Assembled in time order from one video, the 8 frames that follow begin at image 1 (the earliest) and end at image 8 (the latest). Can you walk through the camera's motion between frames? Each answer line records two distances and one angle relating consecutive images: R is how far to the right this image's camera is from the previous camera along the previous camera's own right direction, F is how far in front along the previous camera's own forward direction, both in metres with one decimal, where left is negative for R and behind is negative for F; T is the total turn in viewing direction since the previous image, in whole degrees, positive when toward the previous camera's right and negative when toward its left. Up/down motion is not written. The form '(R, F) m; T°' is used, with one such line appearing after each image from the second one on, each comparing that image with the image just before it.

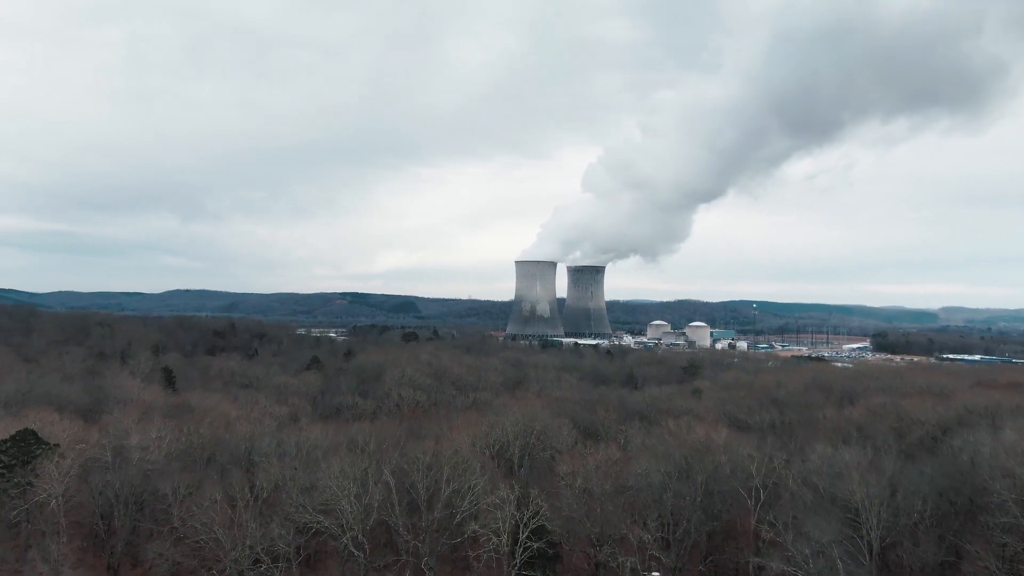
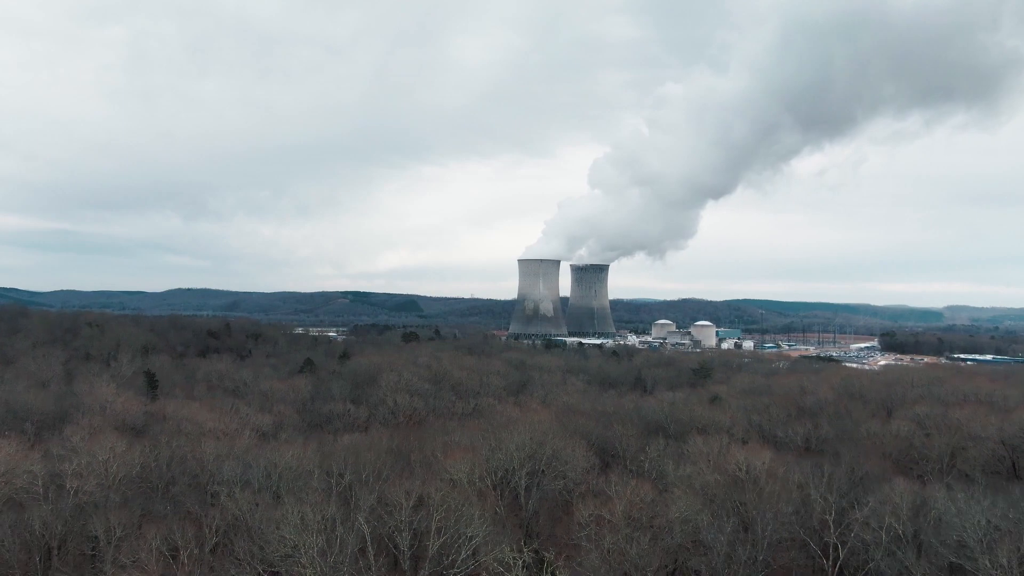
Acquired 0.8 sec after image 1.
(0.0, +1.4) m; 0°
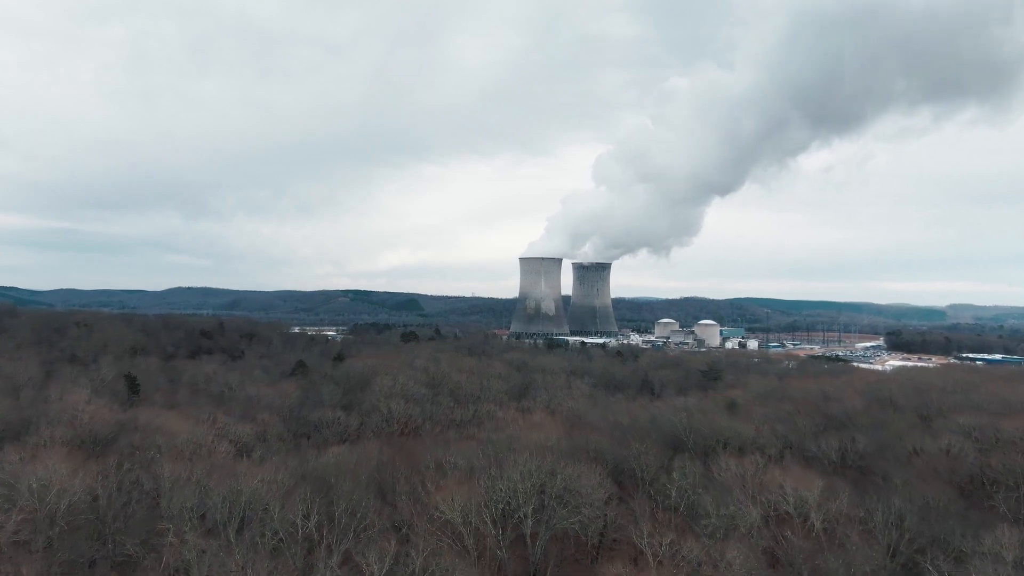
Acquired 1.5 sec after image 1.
(0.0, +1.2) m; 0°
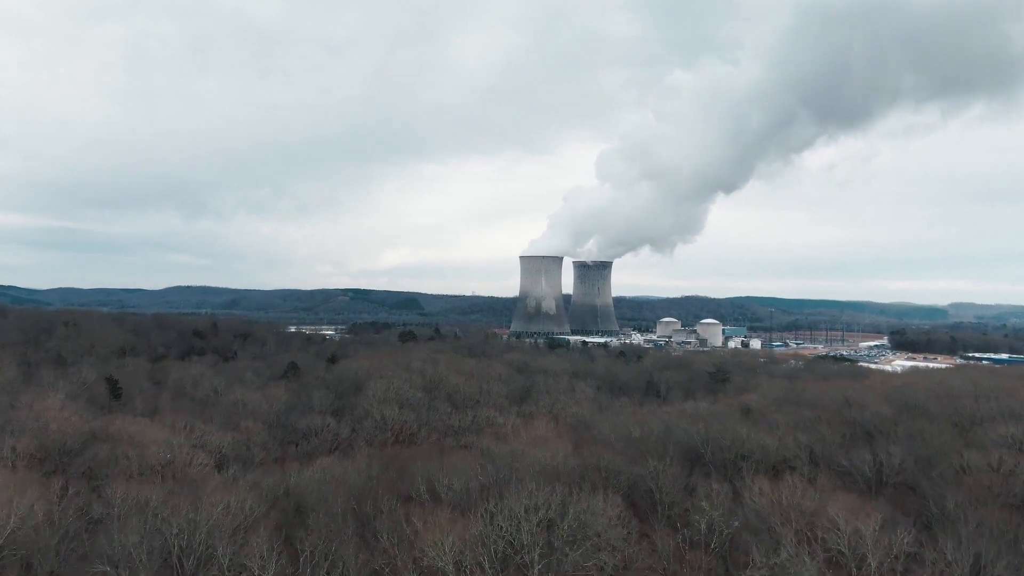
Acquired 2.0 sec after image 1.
(0.0, +1.0) m; 0°
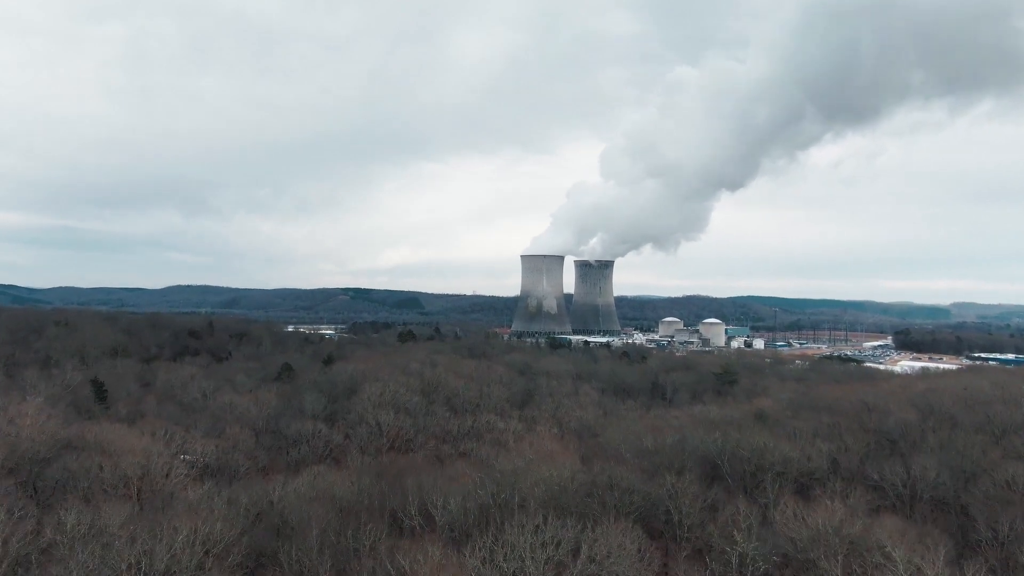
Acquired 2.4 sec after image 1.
(0.0, +0.8) m; 0°
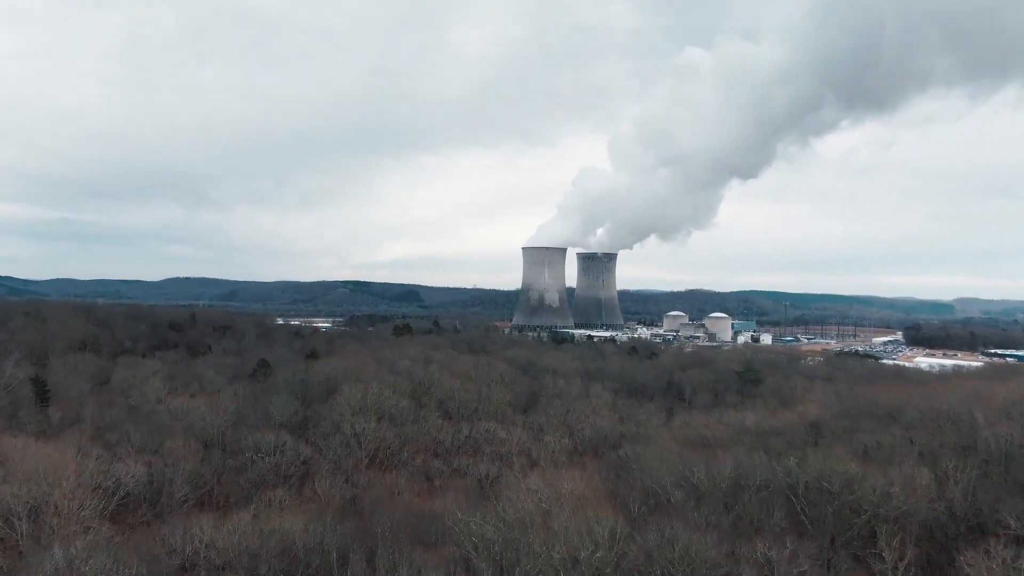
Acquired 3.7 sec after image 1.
(-0.1, +2.5) m; 0°
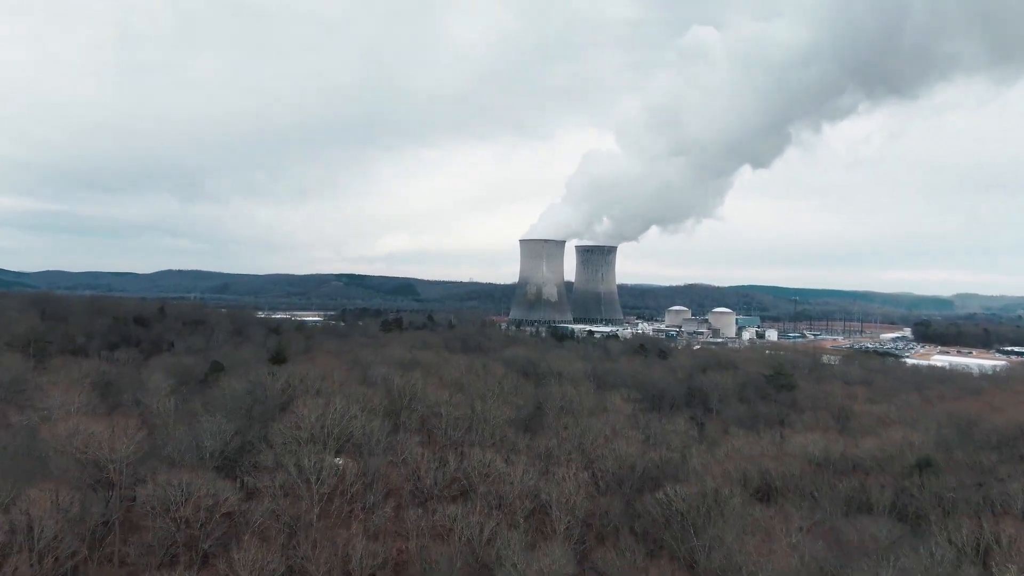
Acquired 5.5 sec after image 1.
(-0.1, +3.2) m; 0°
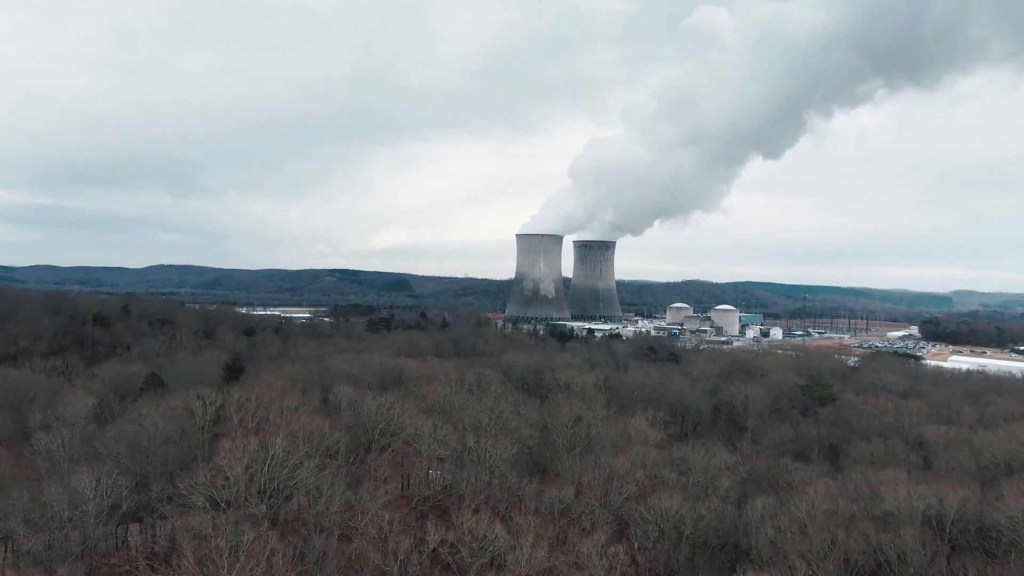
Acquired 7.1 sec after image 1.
(-0.1, +3.0) m; 0°
